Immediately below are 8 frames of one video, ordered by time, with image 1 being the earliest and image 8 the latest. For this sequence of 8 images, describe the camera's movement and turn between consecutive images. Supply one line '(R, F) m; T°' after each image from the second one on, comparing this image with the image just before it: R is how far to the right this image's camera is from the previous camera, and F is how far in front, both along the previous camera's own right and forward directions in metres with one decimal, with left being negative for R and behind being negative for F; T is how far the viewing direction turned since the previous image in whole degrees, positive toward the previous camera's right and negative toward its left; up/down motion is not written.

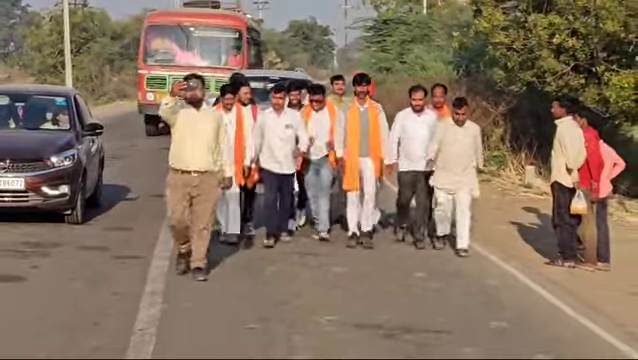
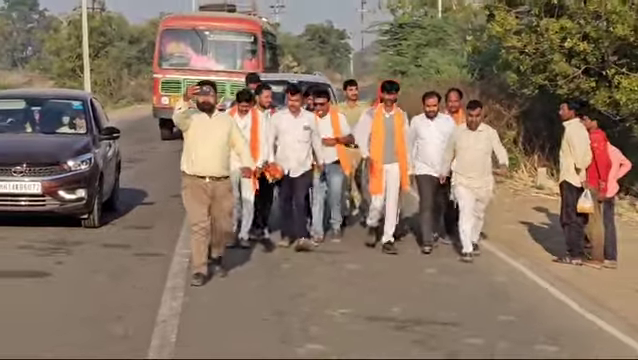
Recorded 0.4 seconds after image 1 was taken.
(0.0, -0.3) m; 0°
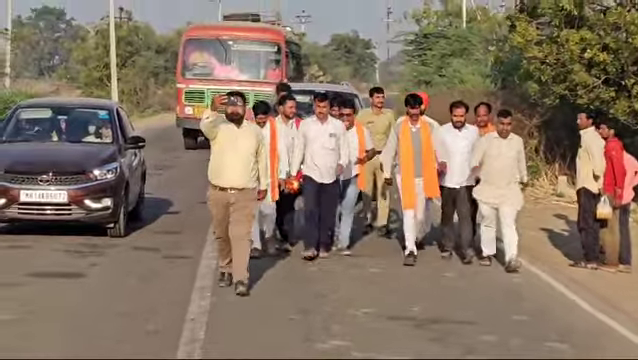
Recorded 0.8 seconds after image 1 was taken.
(0.0, -0.4) m; -1°
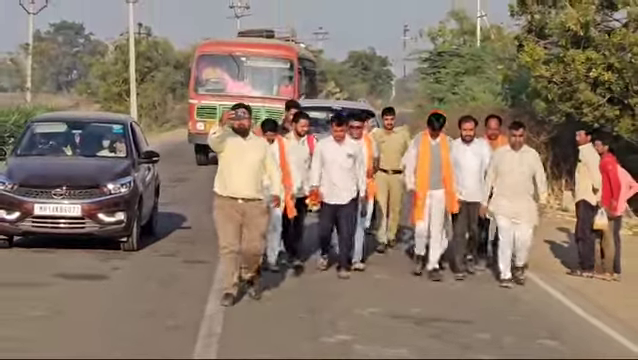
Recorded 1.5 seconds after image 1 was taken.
(0.0, -0.6) m; 0°
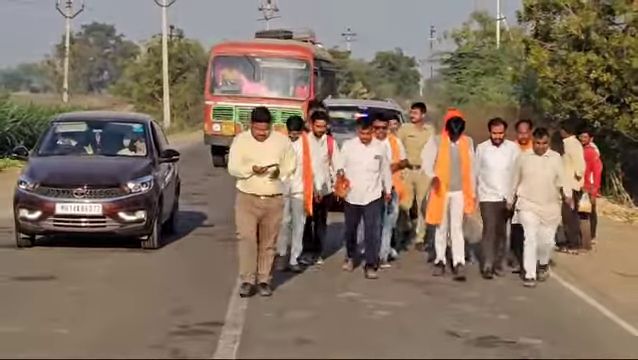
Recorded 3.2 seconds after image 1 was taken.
(+0.1, -1.7) m; -1°
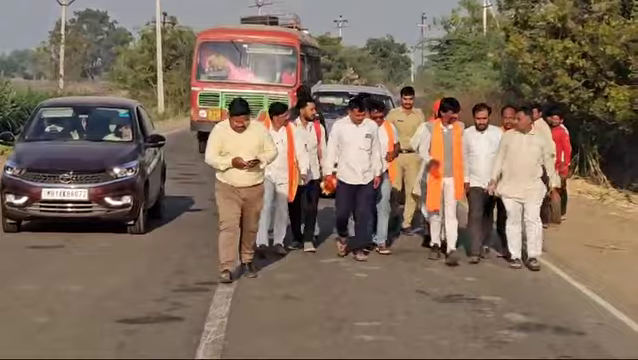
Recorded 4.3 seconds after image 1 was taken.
(0.0, -1.0) m; 0°
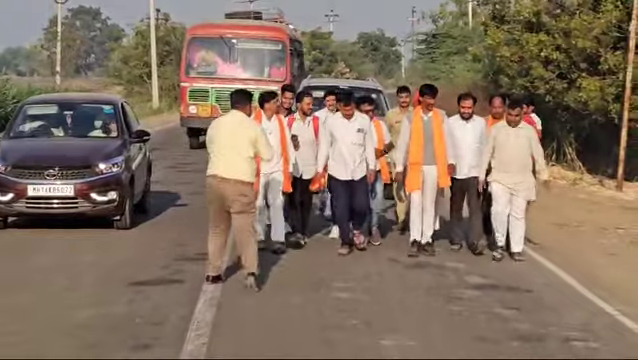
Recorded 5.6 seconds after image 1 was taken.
(+0.1, -1.2) m; 0°
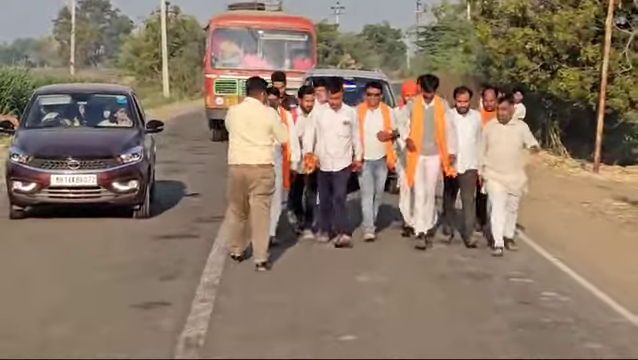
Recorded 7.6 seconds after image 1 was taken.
(+0.1, -1.9) m; 0°
